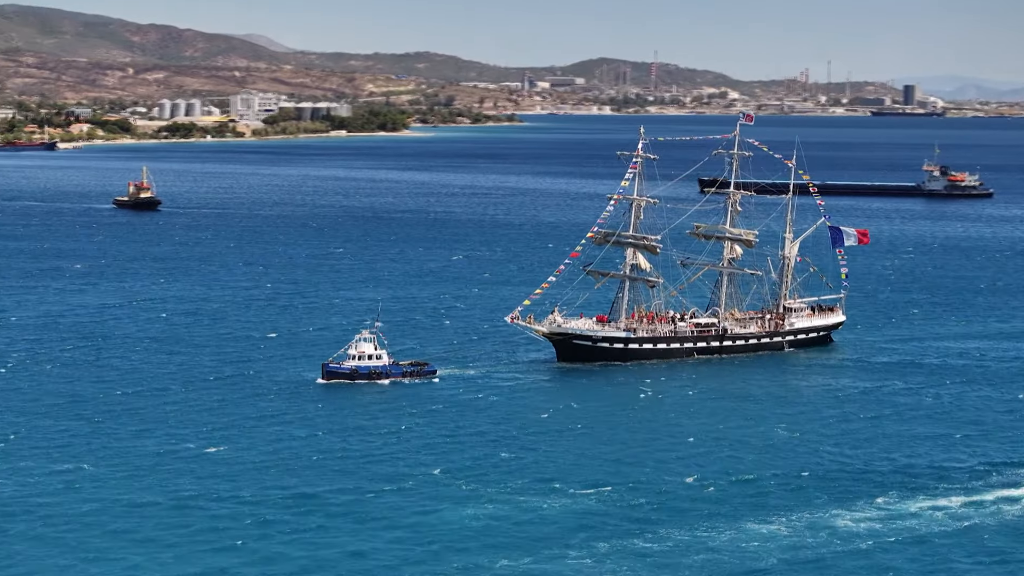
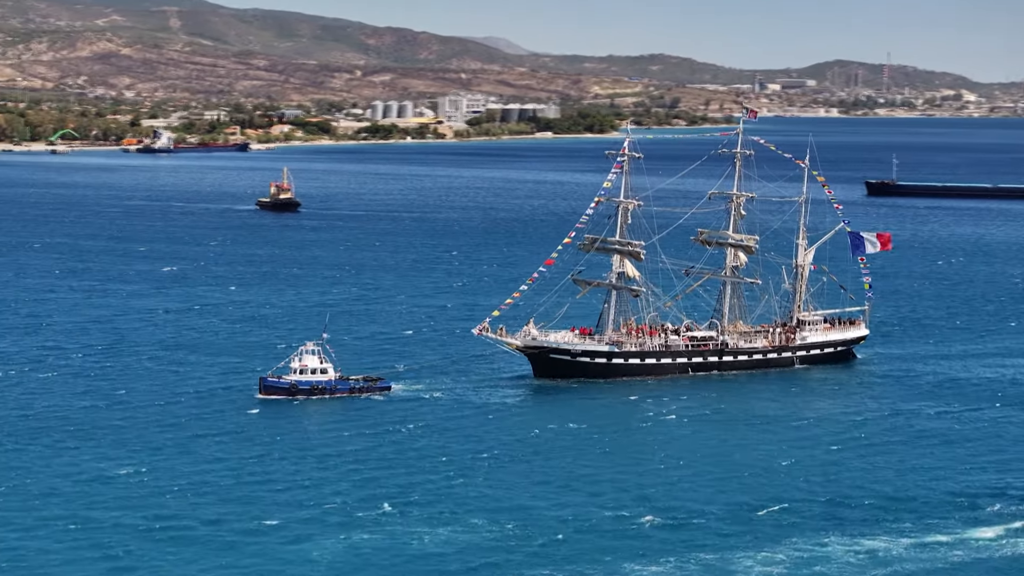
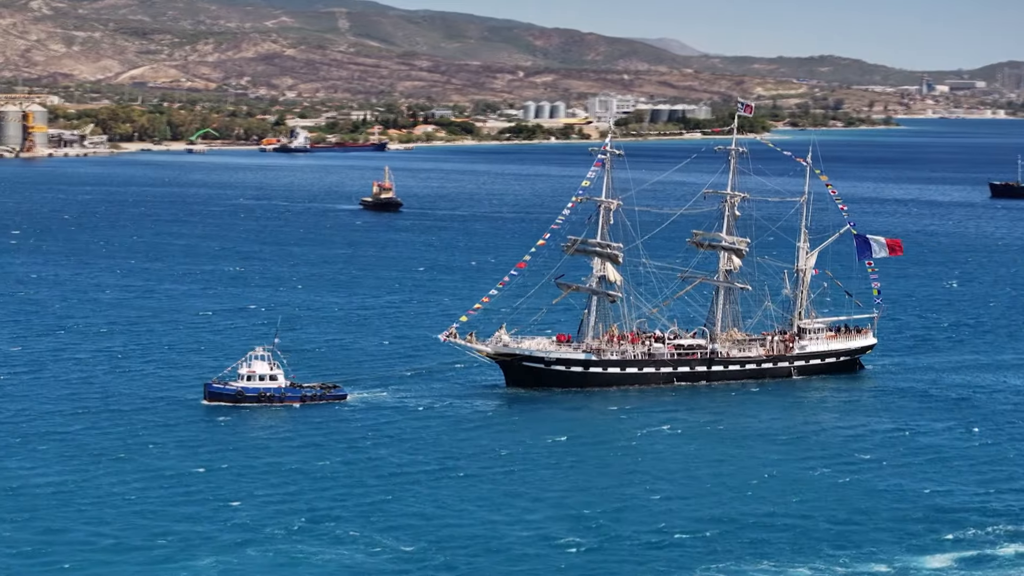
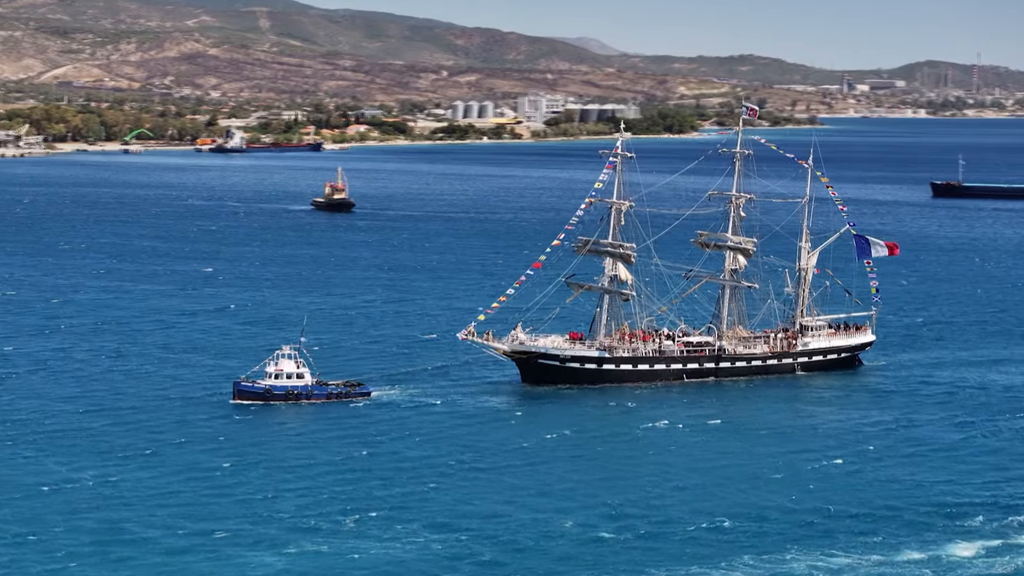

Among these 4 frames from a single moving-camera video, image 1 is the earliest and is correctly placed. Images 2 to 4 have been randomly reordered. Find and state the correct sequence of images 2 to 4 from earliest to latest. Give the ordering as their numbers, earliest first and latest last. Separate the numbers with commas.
2, 4, 3
